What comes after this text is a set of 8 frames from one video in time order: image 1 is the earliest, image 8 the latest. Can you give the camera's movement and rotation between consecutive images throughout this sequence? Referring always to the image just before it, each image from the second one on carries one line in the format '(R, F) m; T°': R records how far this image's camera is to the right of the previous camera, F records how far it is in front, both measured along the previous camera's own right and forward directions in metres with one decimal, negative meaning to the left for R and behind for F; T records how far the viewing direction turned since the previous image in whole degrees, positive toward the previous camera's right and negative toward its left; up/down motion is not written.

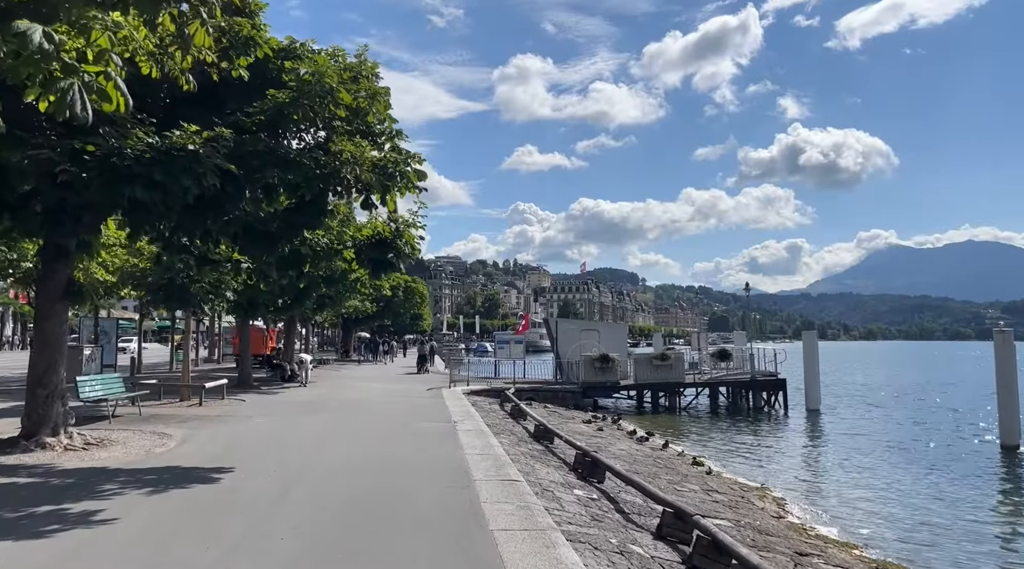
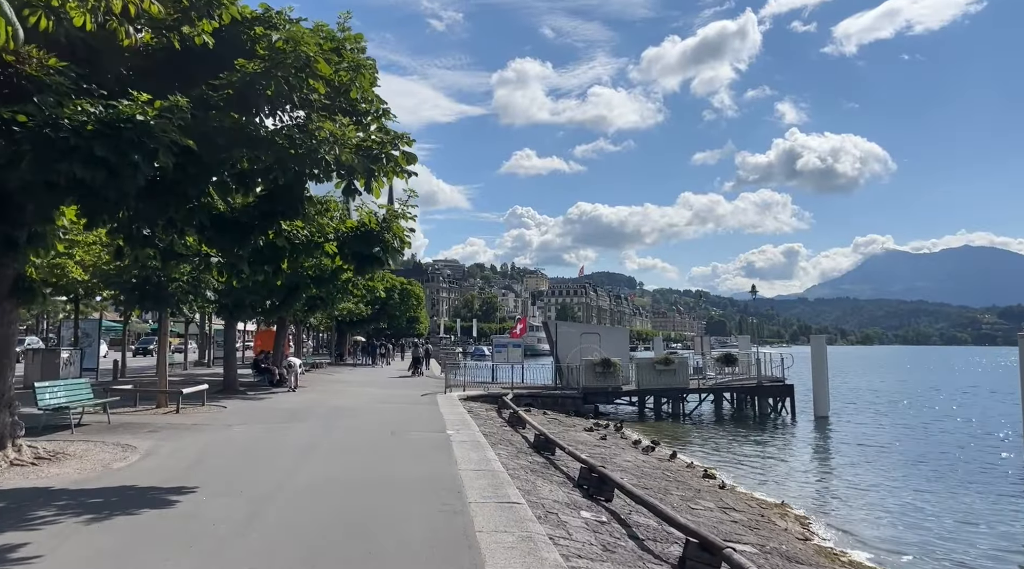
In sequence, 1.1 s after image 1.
(0.0, +1.2) m; 0°
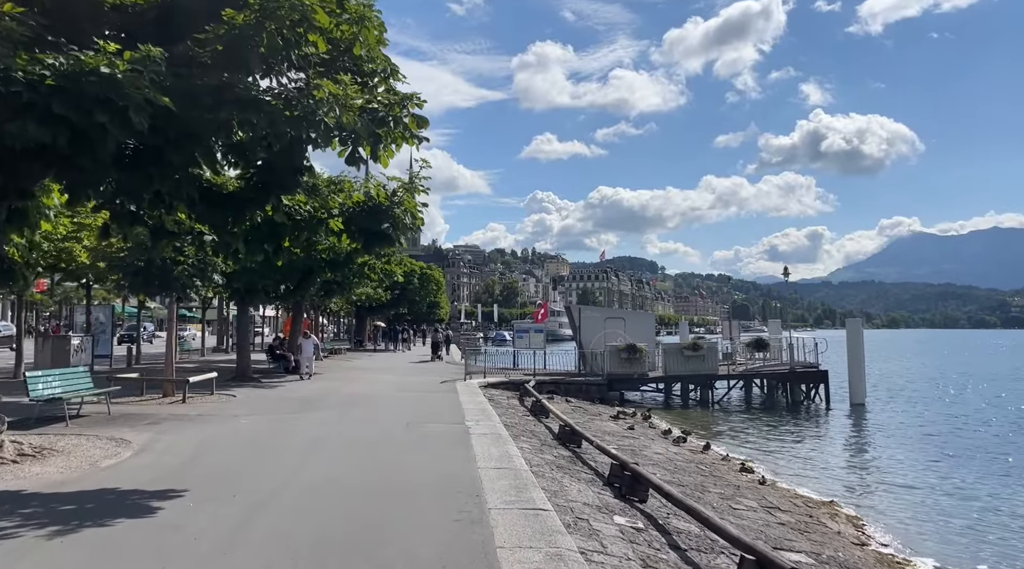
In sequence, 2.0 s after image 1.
(0.0, +1.1) m; -2°
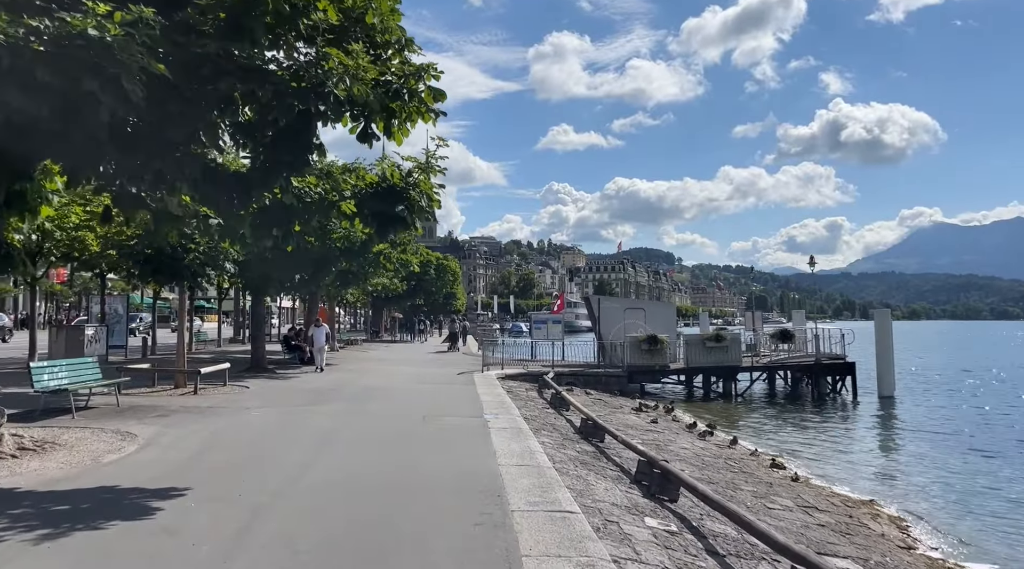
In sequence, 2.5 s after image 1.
(-0.1, +0.6) m; -1°
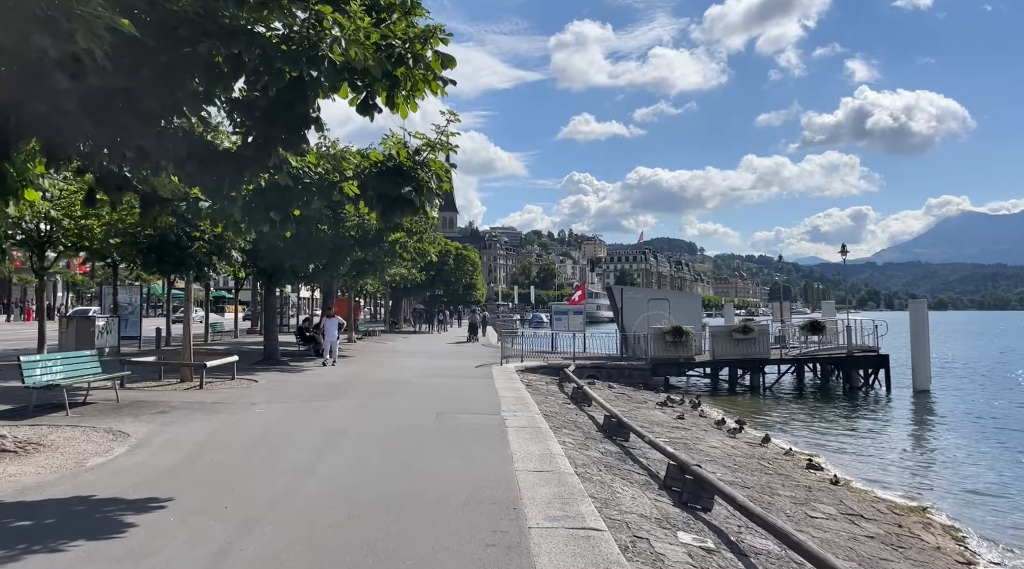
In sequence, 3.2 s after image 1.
(0.0, +0.9) m; -2°
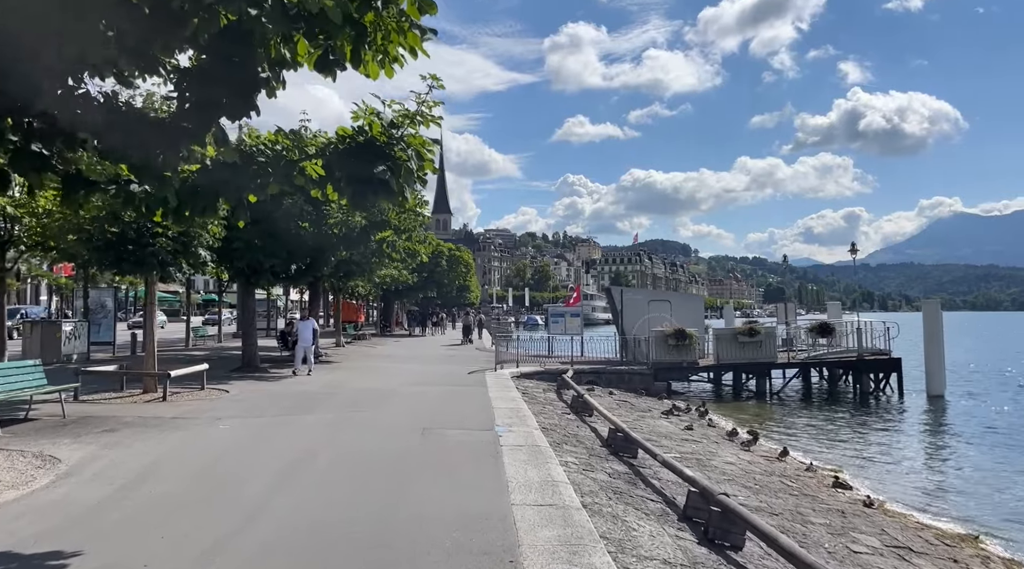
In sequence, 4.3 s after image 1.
(0.0, +1.4) m; 0°
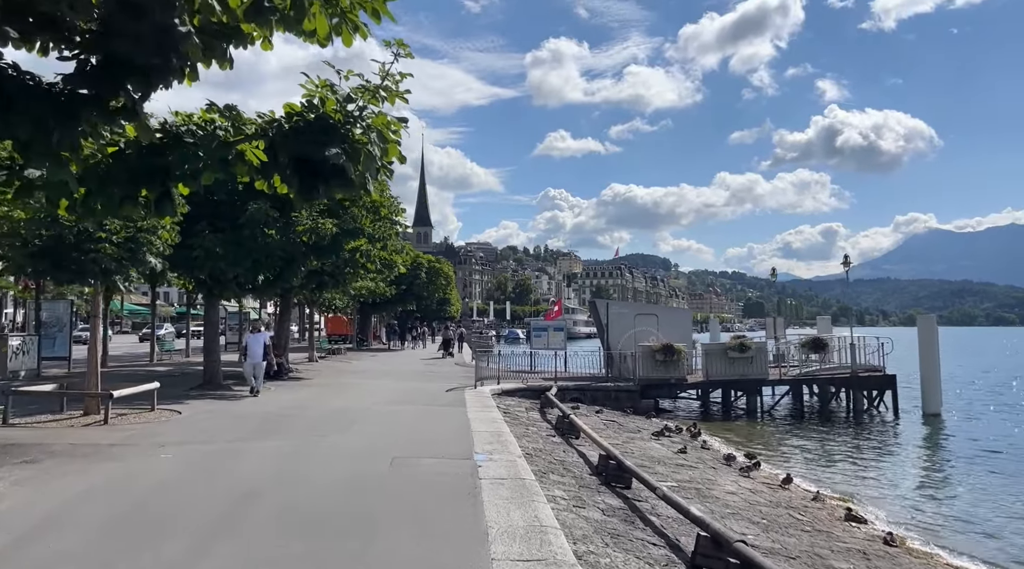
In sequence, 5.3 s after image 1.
(0.0, +1.2) m; +1°
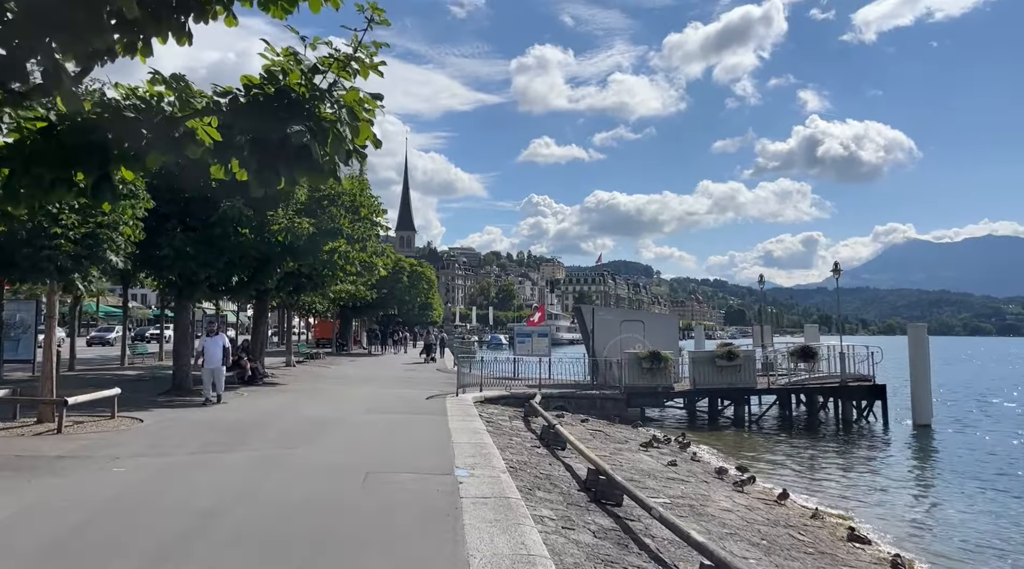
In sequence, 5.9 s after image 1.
(0.0, +0.7) m; +1°
